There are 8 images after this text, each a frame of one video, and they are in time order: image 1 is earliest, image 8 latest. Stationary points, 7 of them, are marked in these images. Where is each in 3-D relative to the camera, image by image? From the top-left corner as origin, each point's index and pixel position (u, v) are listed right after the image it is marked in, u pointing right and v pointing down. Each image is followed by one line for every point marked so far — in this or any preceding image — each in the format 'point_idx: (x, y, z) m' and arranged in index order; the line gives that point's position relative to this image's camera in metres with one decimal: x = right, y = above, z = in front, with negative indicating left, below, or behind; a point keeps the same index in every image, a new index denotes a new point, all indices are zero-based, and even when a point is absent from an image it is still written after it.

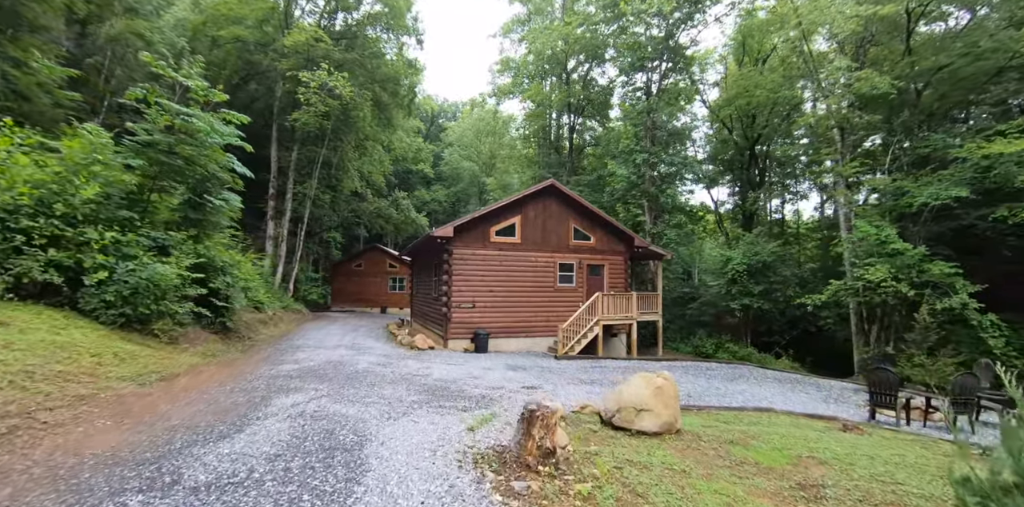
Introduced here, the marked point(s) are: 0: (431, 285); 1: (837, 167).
0: (-2.6, -1.0, +15.3) m
1: (+9.7, +2.4, +14.3) m
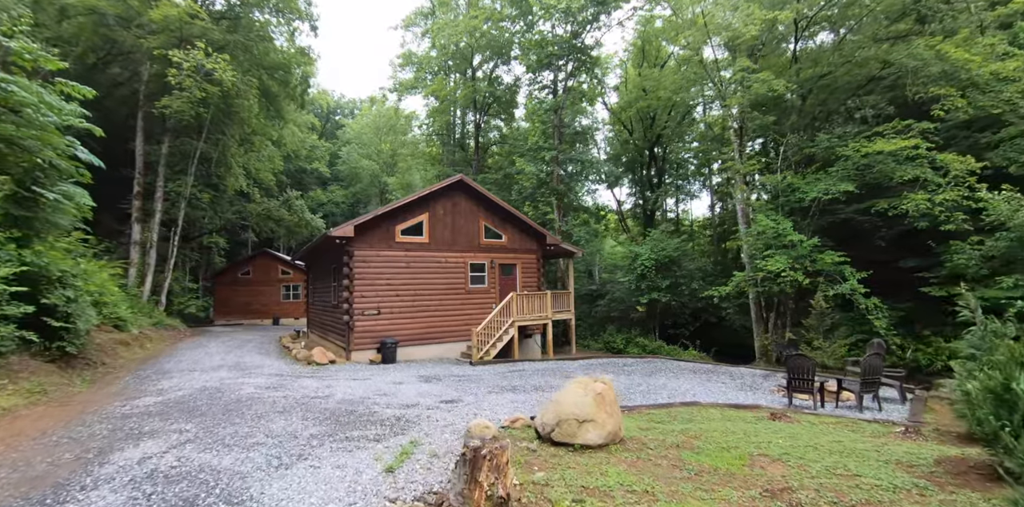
0: (-5.1, -1.0, +13.8) m
1: (+7.0, +2.6, +15.1) m
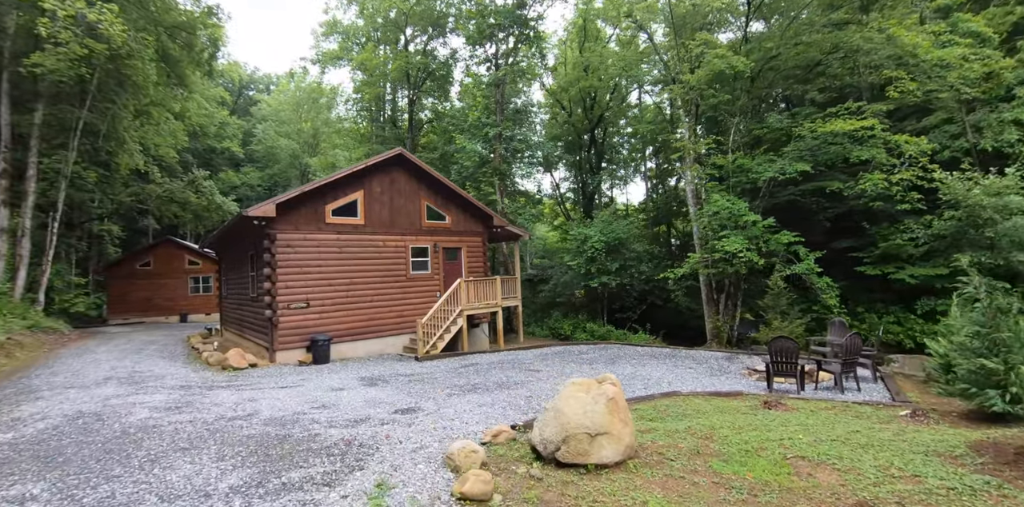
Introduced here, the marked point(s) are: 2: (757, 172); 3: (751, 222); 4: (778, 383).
0: (-6.3, -0.7, +11.9) m
1: (+5.4, +3.2, +14.8) m
2: (+6.9, +2.2, +13.7) m
3: (+6.4, +0.8, +13.3) m
4: (+5.1, -2.4, +9.2) m
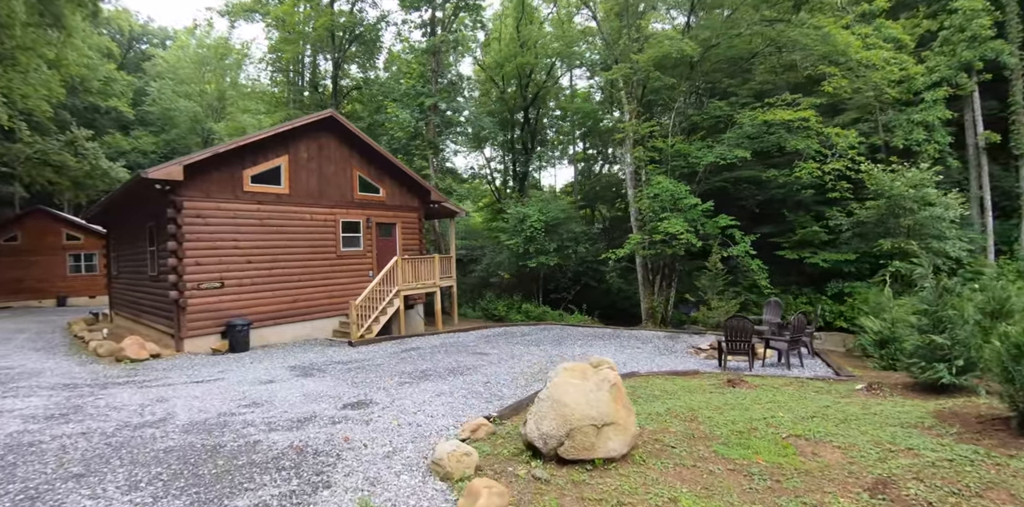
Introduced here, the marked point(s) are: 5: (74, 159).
0: (-7.5, -0.1, +10.2) m
1: (+3.7, +3.8, +14.8) m
2: (+5.3, +2.7, +14.0) m
3: (+4.9, +1.3, +13.5) m
4: (+4.2, -2.0, +9.4) m
5: (-15.9, +3.4, +18.0) m
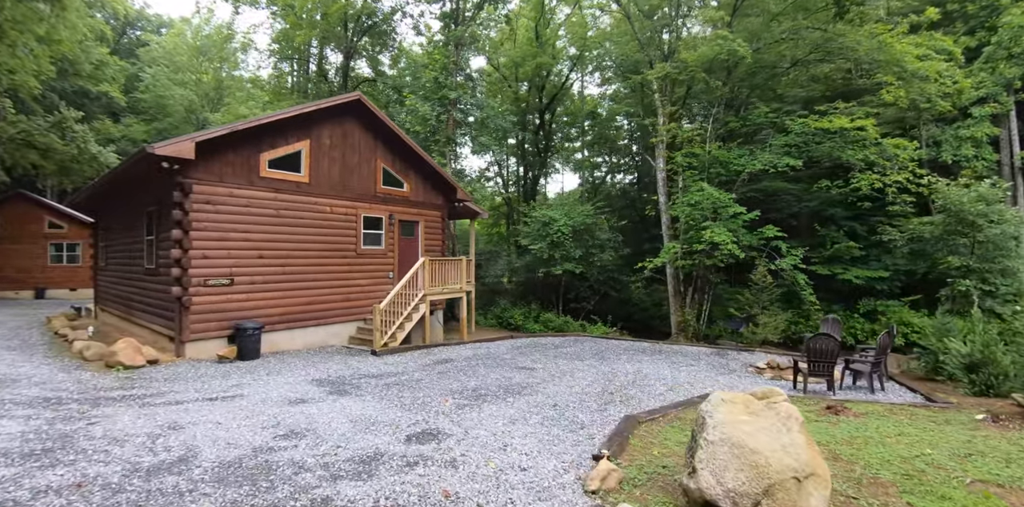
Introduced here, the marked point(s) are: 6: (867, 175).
0: (-6.7, +0.1, +9.0) m
1: (+4.5, +3.5, +13.9) m
2: (+6.1, +2.4, +13.2) m
3: (+5.6, +1.0, +12.7) m
4: (+4.9, -2.2, +8.5) m
5: (-15.2, +3.7, +16.7) m
6: (+8.7, +1.9, +12.1) m
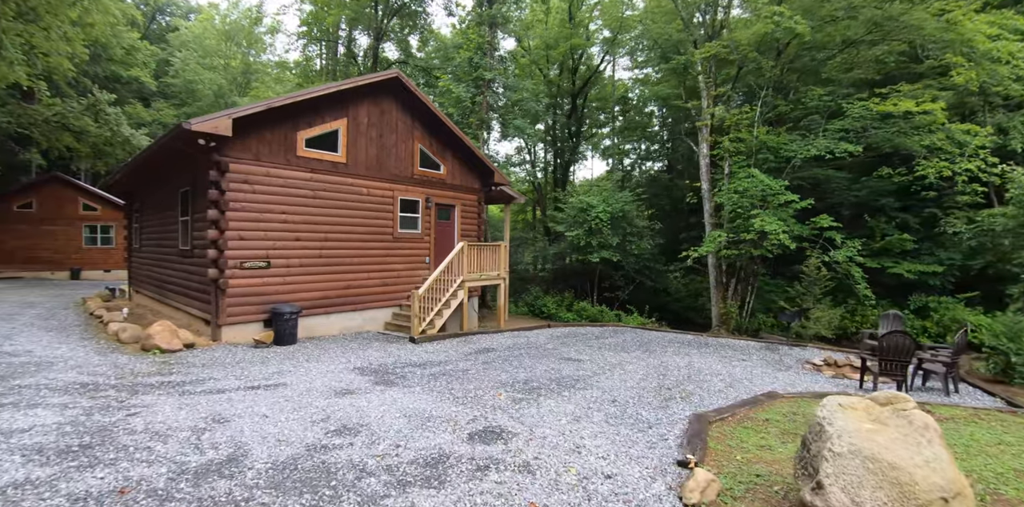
0: (-6.0, +0.4, +8.8) m
1: (+5.5, +3.8, +13.2) m
2: (+7.0, +2.7, +12.4) m
3: (+6.5, +1.3, +12.0) m
4: (+5.6, -2.0, +7.9) m
5: (-14.1, +4.3, +16.7) m
6: (+9.6, +2.1, +11.2) m
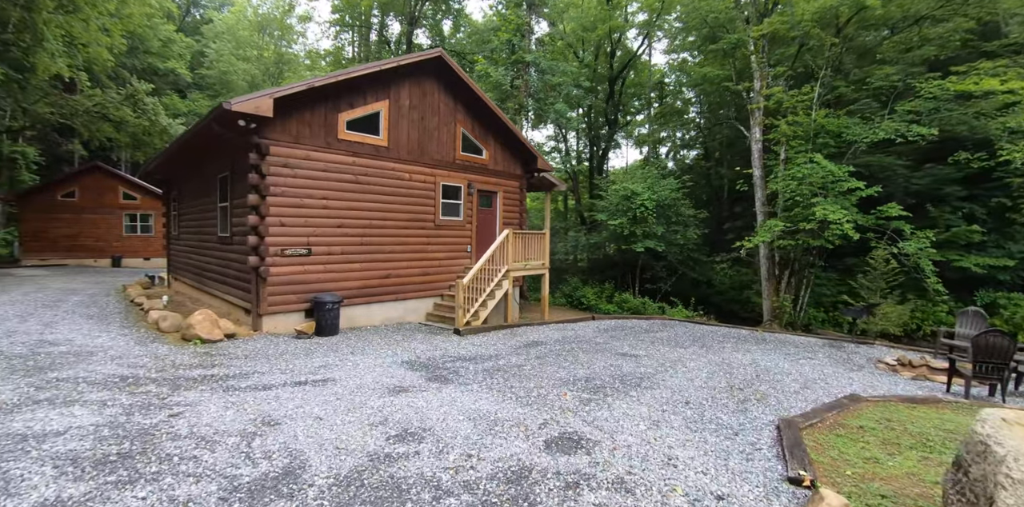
0: (-5.2, +0.6, +8.6) m
1: (+6.5, +4.1, +12.4) m
2: (+8.0, +2.9, +11.5) m
3: (+7.5, +1.5, +11.1) m
4: (+6.4, -1.9, +7.1) m
5: (-12.8, +4.7, +16.8) m
6: (+10.5, +2.3, +10.2) m
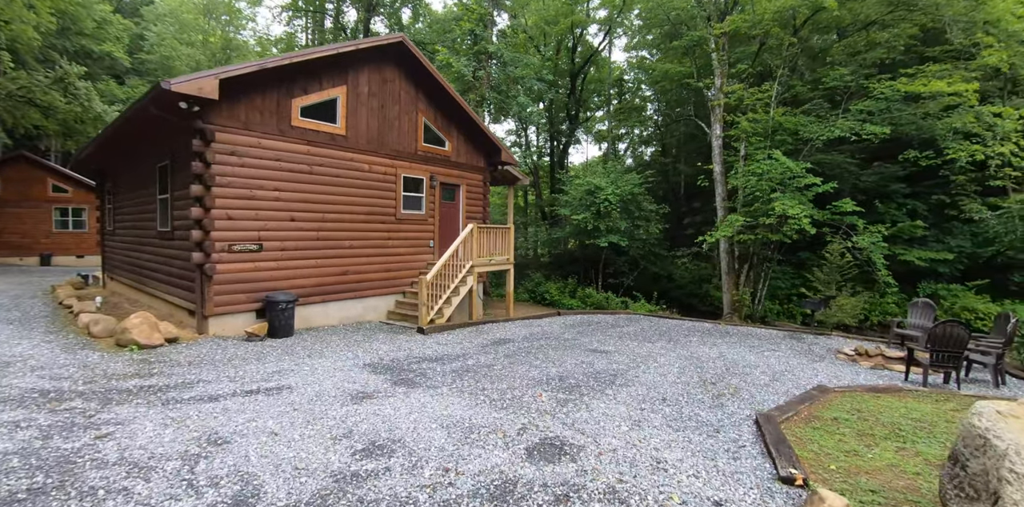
0: (-5.7, +0.7, +7.9) m
1: (+5.6, +4.2, +12.6) m
2: (+7.2, +3.0, +11.8) m
3: (+6.7, +1.6, +11.4) m
4: (+5.9, -1.8, +7.4) m
5: (-14.0, +4.8, +15.4) m
6: (+9.8, +2.5, +10.7) m
